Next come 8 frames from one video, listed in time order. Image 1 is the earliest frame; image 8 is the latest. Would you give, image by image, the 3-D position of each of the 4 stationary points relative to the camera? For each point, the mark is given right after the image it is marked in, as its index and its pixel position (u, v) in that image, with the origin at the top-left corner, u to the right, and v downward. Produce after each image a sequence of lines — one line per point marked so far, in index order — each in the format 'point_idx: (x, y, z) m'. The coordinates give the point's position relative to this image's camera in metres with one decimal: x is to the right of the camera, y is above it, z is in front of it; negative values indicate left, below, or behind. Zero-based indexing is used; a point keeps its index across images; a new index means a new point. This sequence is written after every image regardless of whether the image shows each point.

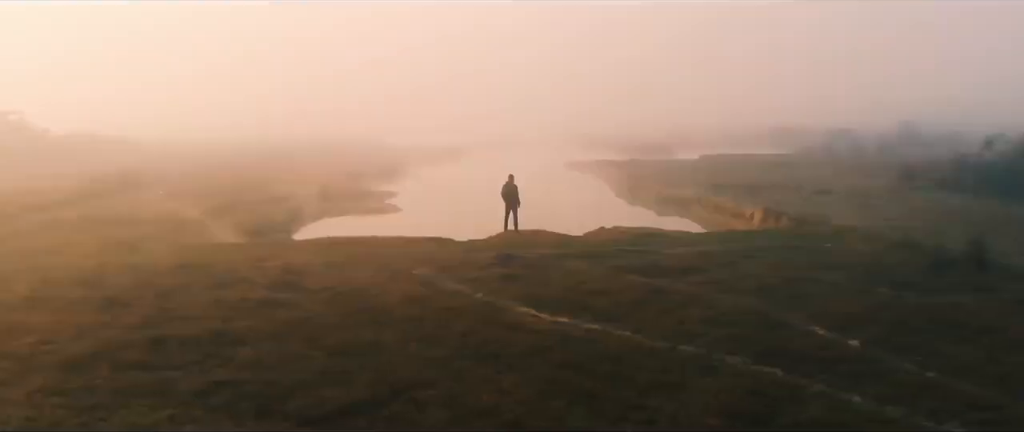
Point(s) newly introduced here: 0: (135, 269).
0: (-7.6, -1.0, +17.2) m
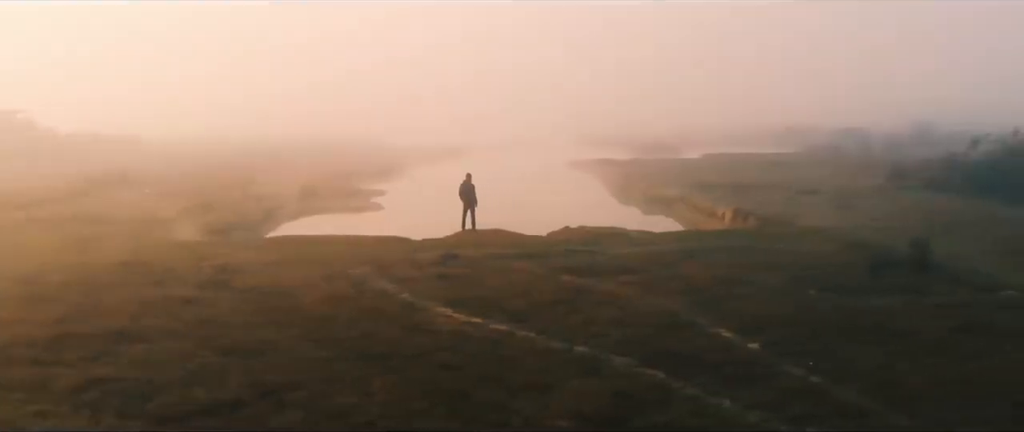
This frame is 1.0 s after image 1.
0: (-8.9, -1.0, +17.5) m
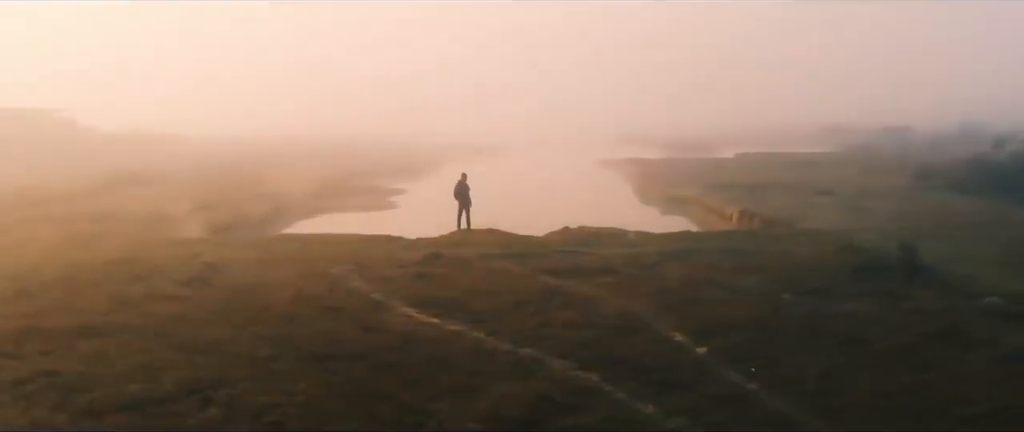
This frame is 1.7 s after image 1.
0: (-9.3, -1.0, +18.1) m
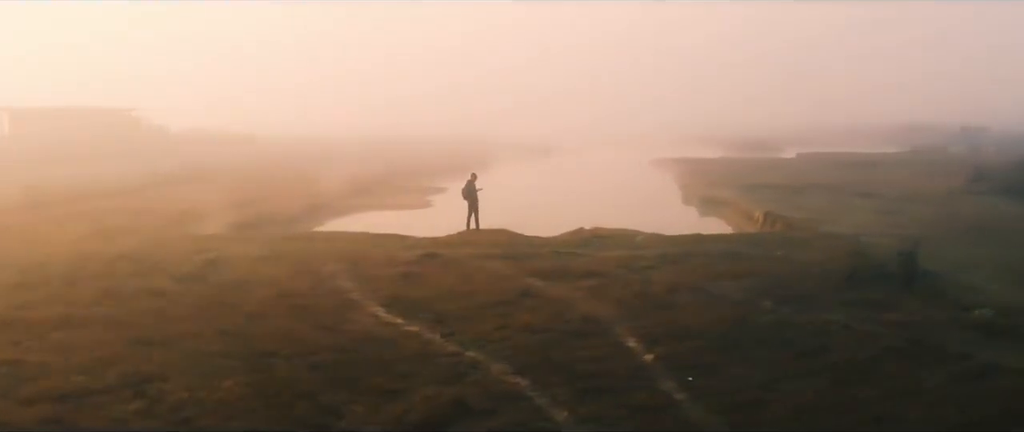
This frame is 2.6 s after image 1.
0: (-9.4, -0.9, +18.9) m
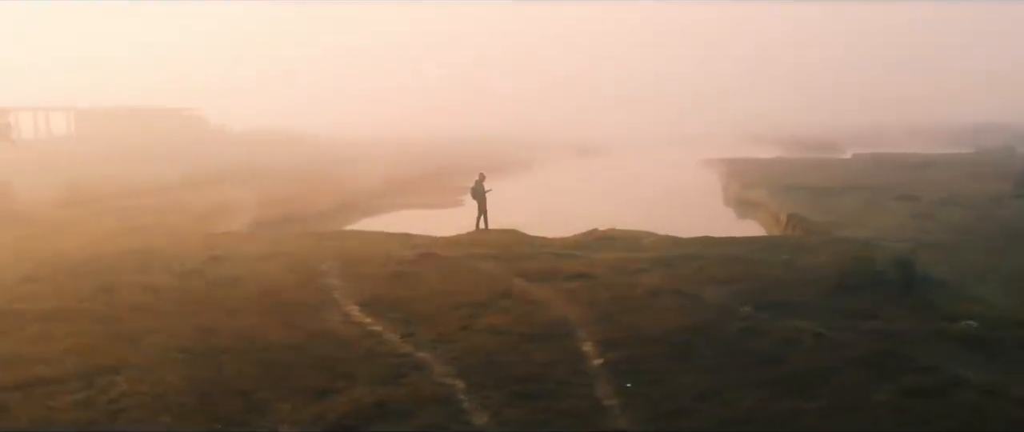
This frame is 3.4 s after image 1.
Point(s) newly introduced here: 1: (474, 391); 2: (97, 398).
0: (-9.5, -0.8, +19.7) m
1: (-0.5, -2.1, +10.3) m
2: (-5.0, -2.2, +10.3) m
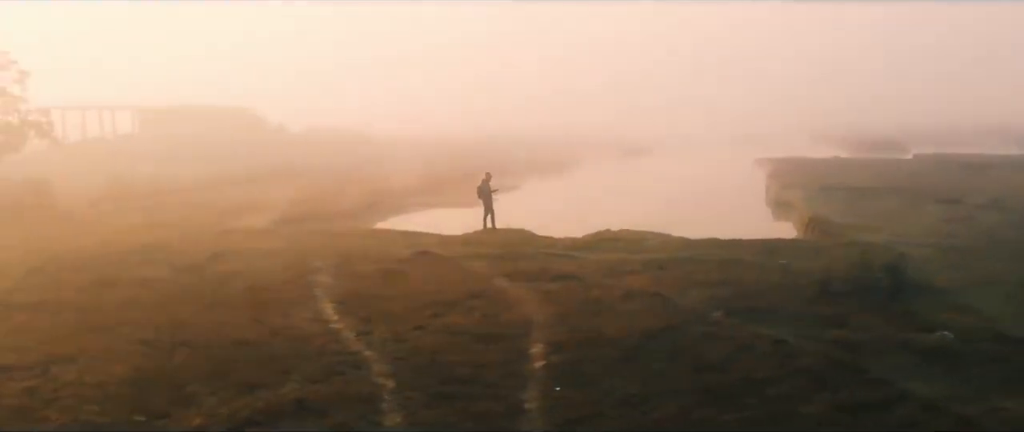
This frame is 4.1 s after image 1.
0: (-9.5, -0.7, +20.4) m
1: (-1.4, -2.1, +10.3) m
2: (-5.9, -2.1, +10.7) m
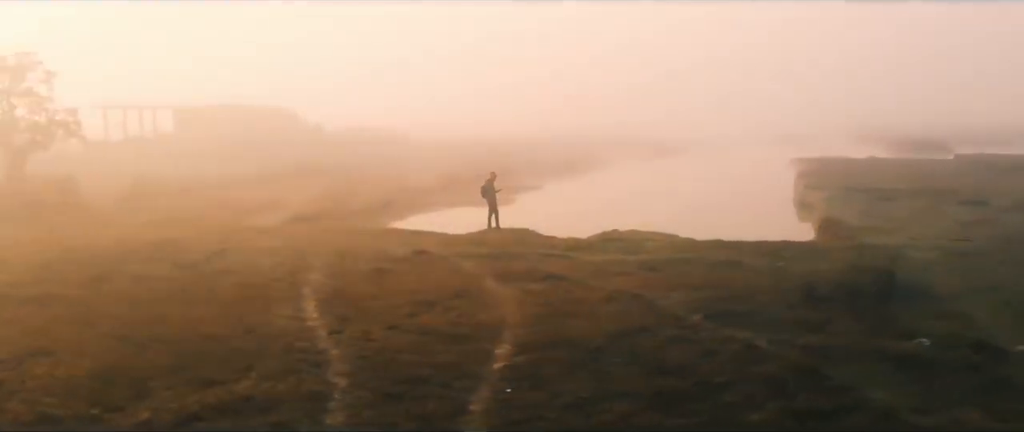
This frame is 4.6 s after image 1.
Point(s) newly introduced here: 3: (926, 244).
0: (-9.4, -0.6, +20.9) m
1: (-1.9, -2.1, +10.3) m
2: (-6.4, -2.1, +11.0) m
3: (+9.3, -0.6, +19.3) m
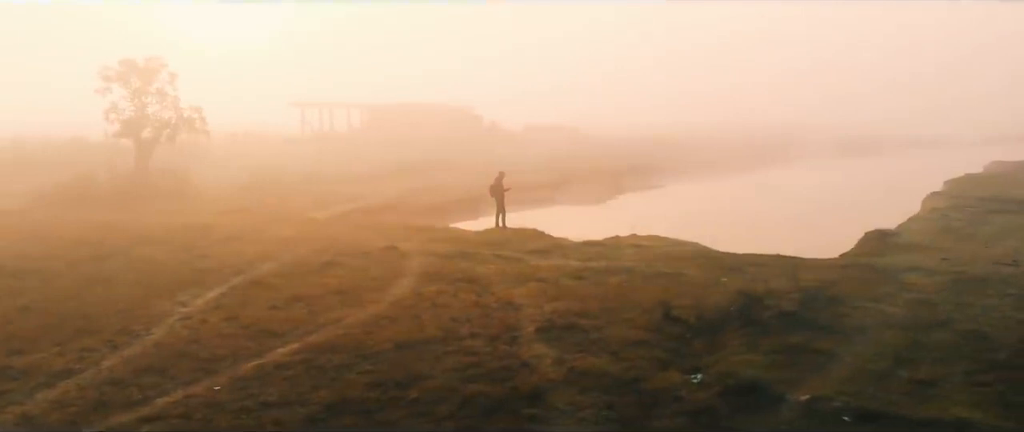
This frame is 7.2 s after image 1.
0: (-9.1, -0.3, +23.3) m
1: (-5.2, -2.0, +10.9) m
2: (-9.3, -1.8, +13.0) m
3: (+8.2, -0.9, +16.0) m
